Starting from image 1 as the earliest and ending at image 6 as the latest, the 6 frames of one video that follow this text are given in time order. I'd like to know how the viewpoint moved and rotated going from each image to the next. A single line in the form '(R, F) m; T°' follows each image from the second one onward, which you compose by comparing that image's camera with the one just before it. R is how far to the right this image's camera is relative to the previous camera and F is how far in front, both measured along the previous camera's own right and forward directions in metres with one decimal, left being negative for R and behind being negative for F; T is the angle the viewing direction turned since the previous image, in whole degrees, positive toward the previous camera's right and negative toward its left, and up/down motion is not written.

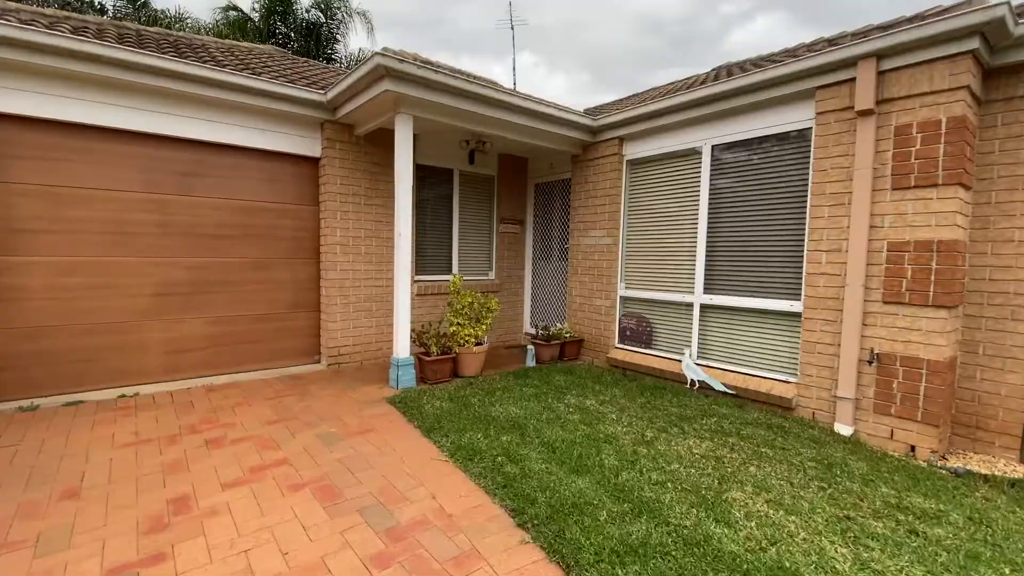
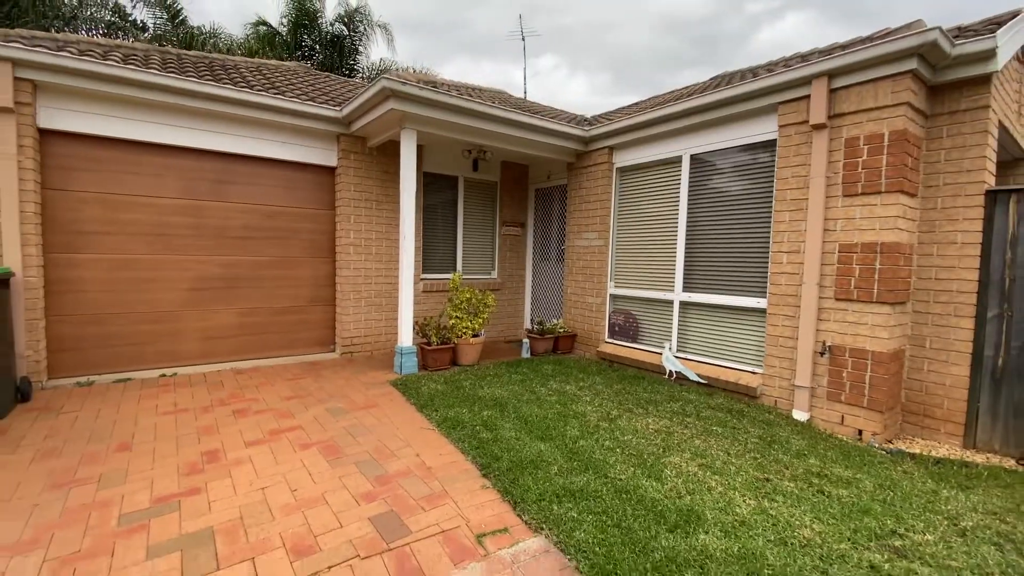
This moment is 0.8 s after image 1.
(+0.3, -0.5) m; -3°
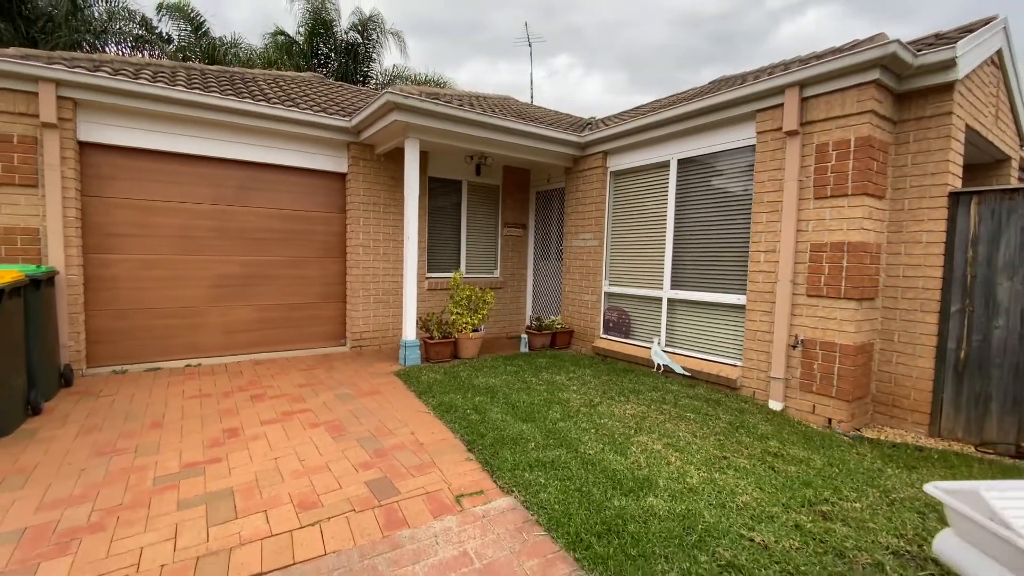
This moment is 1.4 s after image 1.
(+0.2, -0.3) m; -2°
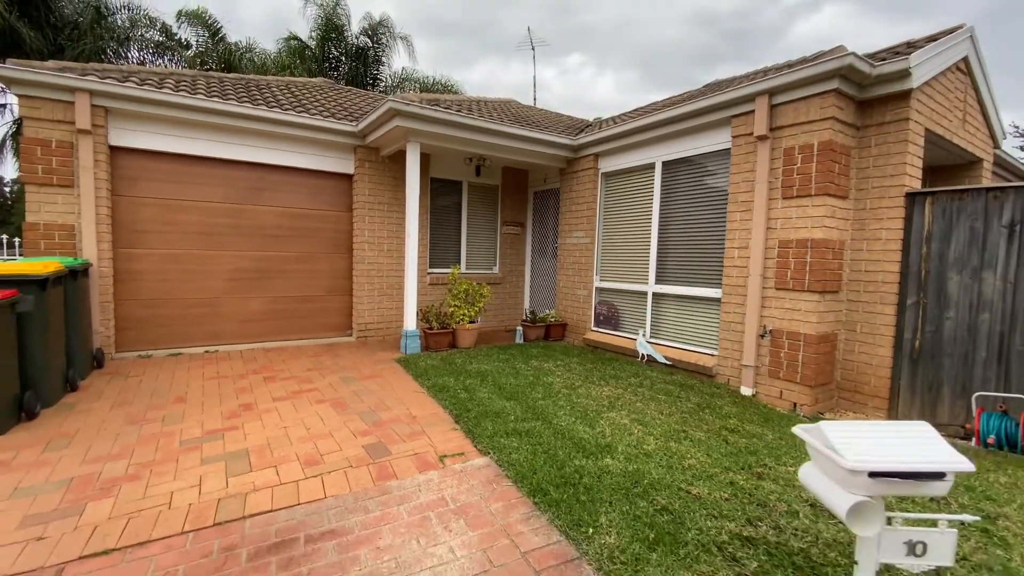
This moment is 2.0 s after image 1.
(+0.2, -0.4) m; -1°
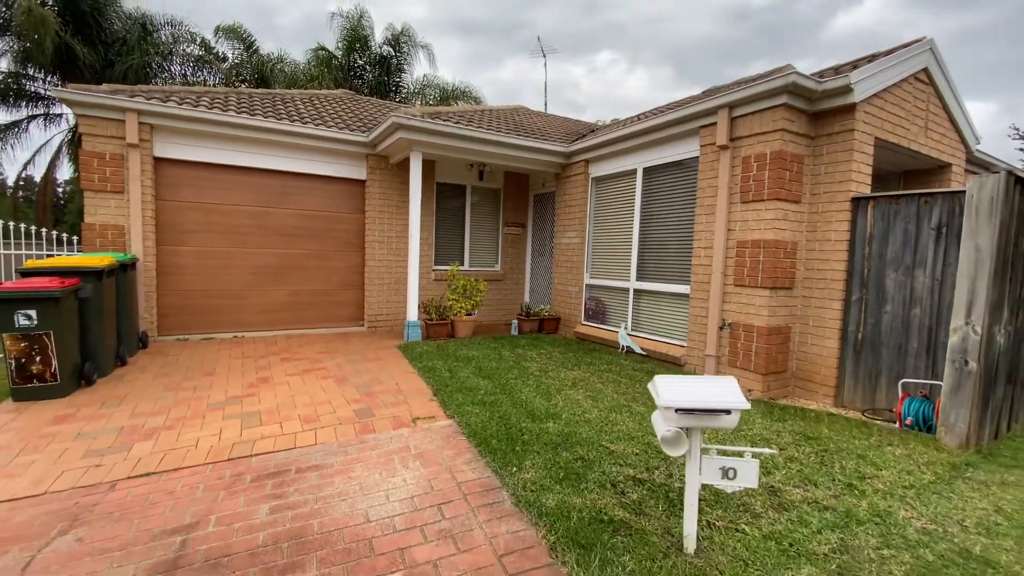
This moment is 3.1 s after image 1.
(+0.5, -0.5) m; -3°
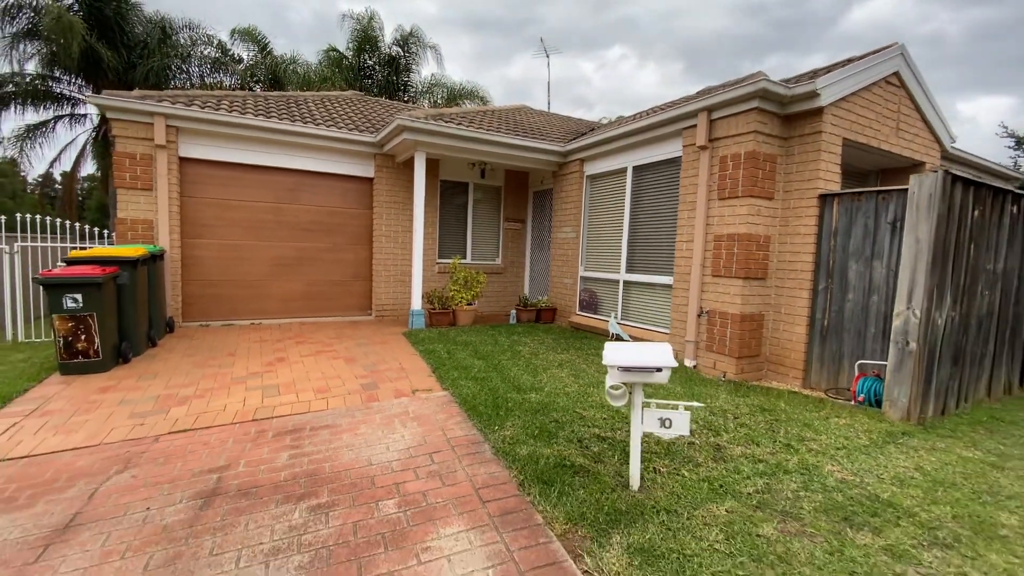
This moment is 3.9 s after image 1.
(+0.2, -0.4) m; -1°
